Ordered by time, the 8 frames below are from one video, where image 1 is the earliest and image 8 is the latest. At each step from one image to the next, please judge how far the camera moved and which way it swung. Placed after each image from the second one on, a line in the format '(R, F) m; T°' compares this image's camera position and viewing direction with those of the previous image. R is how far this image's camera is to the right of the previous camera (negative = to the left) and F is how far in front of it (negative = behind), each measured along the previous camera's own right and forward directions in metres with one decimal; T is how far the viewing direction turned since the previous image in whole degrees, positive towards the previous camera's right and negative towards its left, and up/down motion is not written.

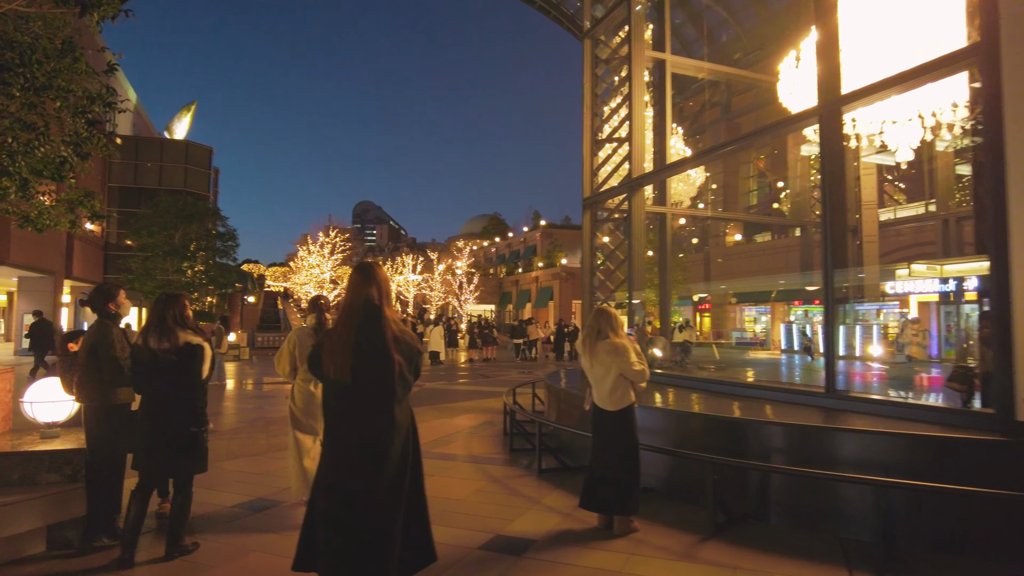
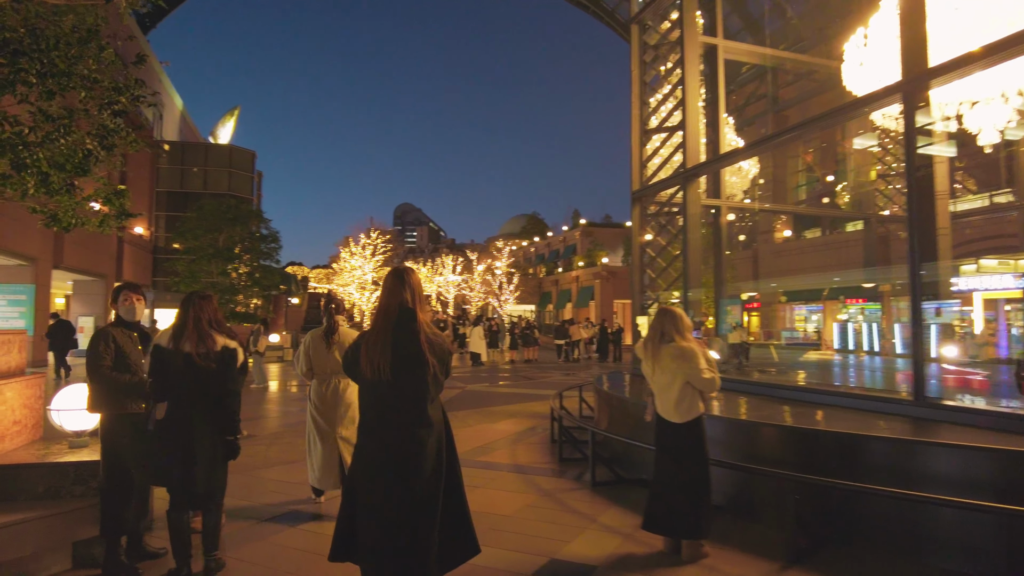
(-0.1, +0.4) m; -3°
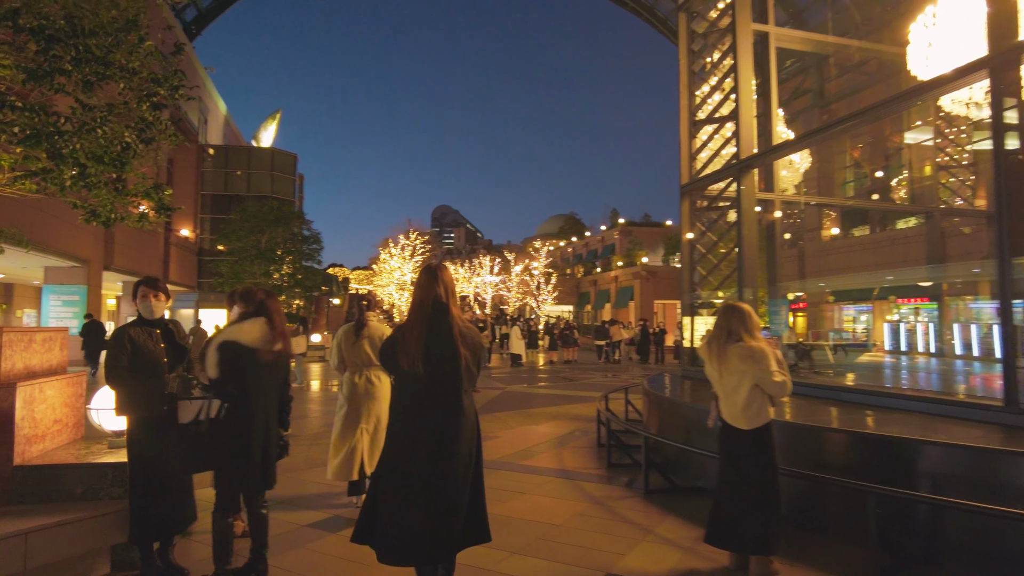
(-0.1, +0.3) m; -3°
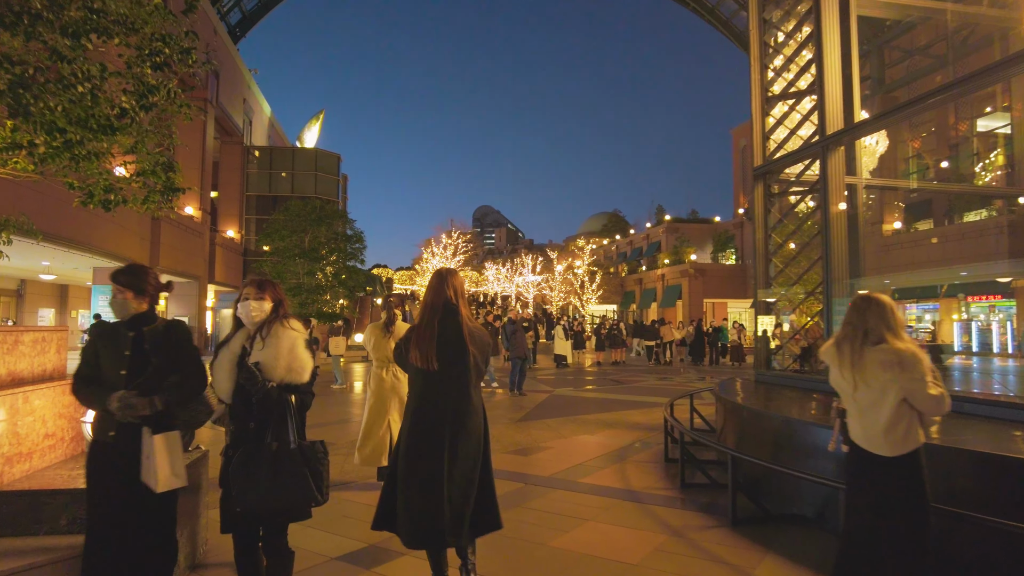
(-0.1, +0.8) m; -4°
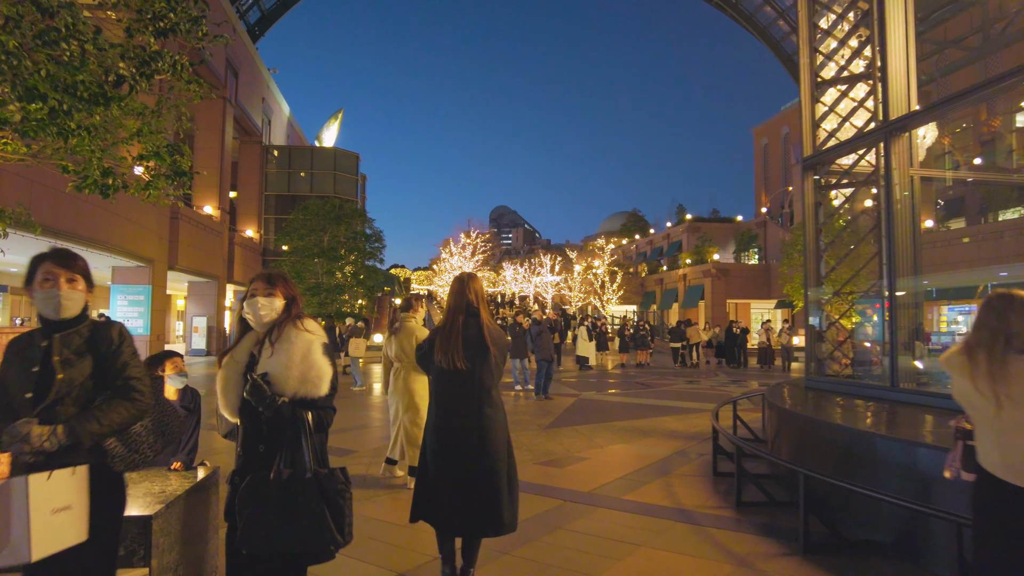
(-0.2, +0.5) m; -1°
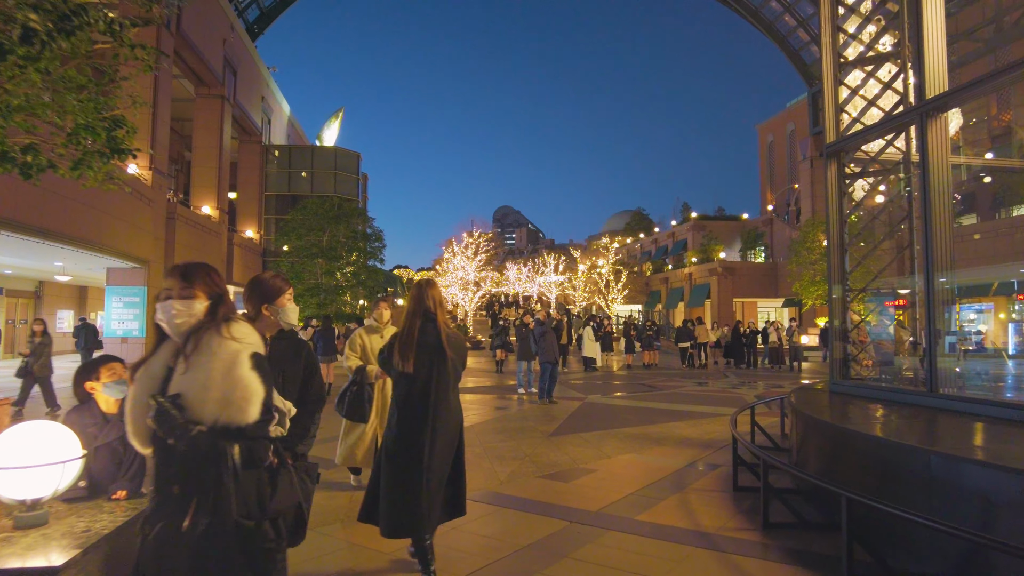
(0.0, +0.6) m; 0°
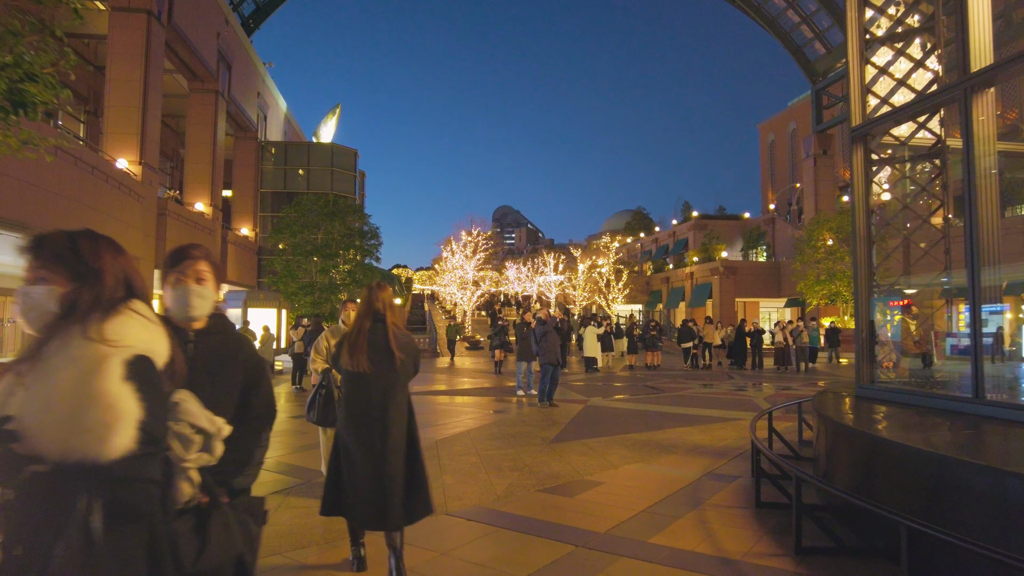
(0.0, +0.6) m; 0°
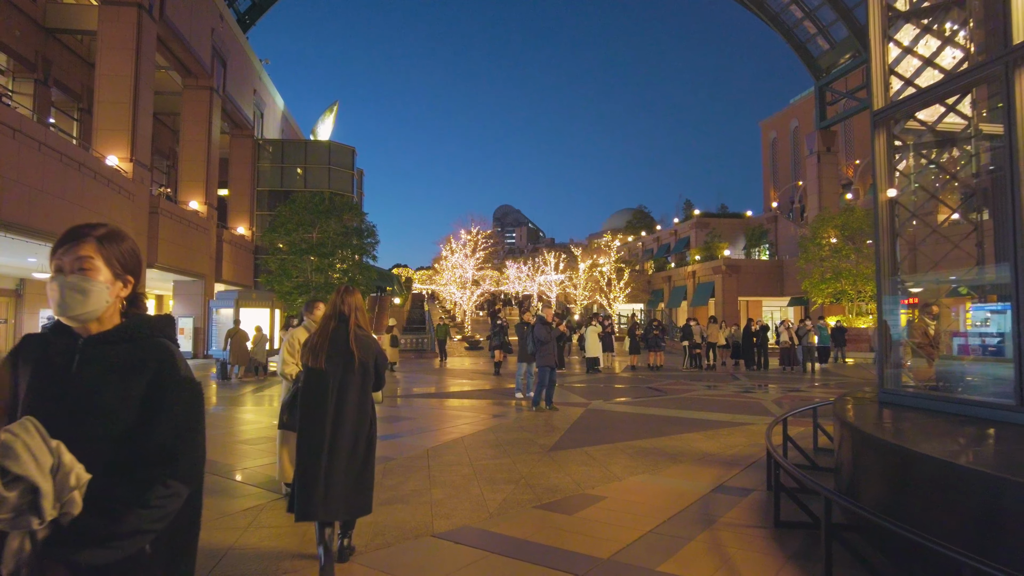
(+0.1, +0.5) m; 0°
